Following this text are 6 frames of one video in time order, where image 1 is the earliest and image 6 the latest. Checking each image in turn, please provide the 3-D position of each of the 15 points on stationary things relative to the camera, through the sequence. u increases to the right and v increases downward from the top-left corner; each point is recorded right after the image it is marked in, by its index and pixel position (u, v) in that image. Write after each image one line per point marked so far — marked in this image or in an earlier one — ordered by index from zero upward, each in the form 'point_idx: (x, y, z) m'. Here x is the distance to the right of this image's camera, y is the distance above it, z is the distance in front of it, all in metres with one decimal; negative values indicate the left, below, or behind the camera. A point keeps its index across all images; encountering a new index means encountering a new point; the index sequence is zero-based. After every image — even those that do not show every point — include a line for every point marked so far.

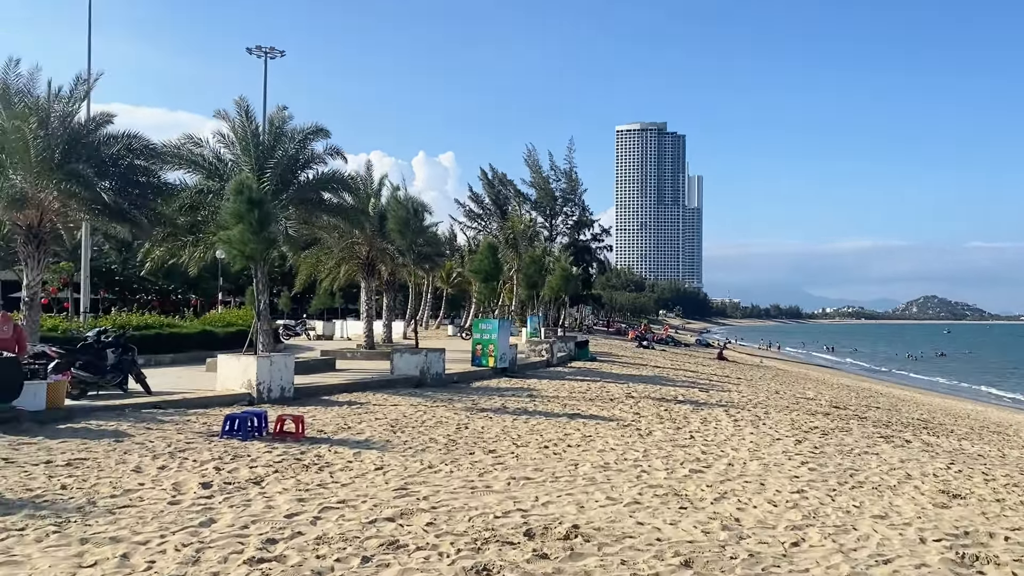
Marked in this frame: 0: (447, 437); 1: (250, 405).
0: (-0.8, -1.9, +11.4) m
1: (-4.0, -1.8, +13.7) m
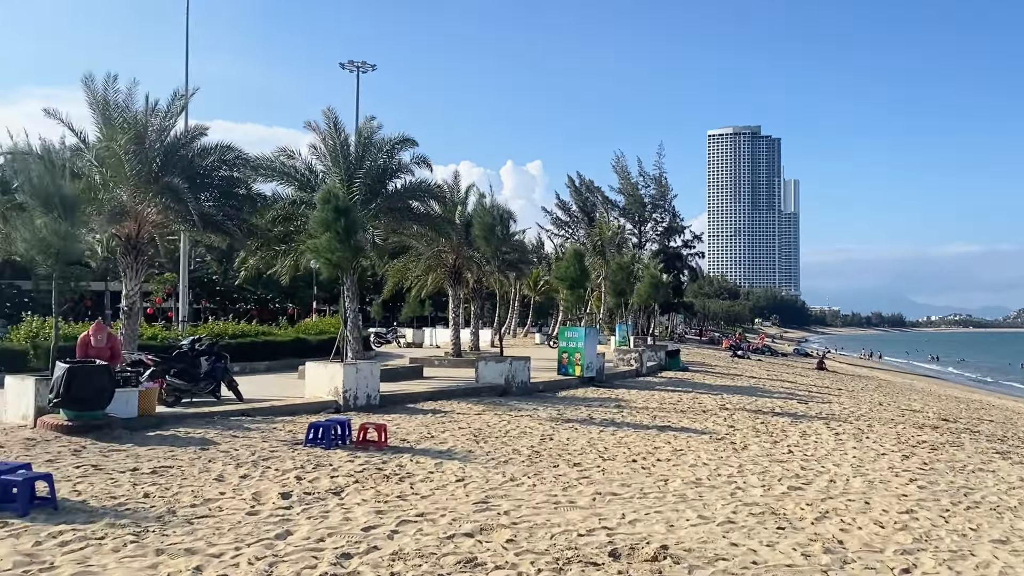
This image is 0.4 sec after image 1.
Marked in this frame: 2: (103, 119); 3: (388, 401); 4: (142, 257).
0: (+0.2, -2.0, +11.1) m
1: (-2.7, -1.9, +13.7) m
2: (-7.9, +3.3, +17.4) m
3: (-2.0, -1.9, +14.8) m
4: (-7.6, +0.6, +18.4) m
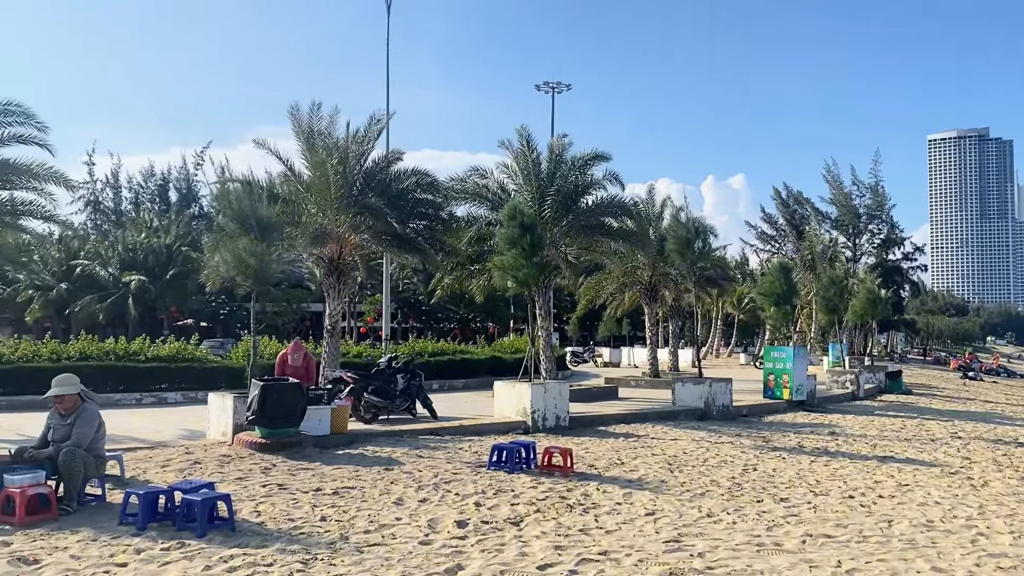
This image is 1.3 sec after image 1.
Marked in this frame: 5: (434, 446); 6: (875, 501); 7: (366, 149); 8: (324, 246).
0: (+2.5, -2.1, +10.1) m
1: (+0.2, -2.2, +13.3) m
2: (-4.1, +2.8, +18.2) m
3: (+1.1, -2.1, +14.3) m
4: (-3.6, +0.2, +19.0) m
5: (-1.0, -2.0, +11.1) m
6: (+3.8, -2.2, +9.4) m
7: (-3.0, +2.9, +18.6) m
8: (-3.9, +0.9, +18.5) m
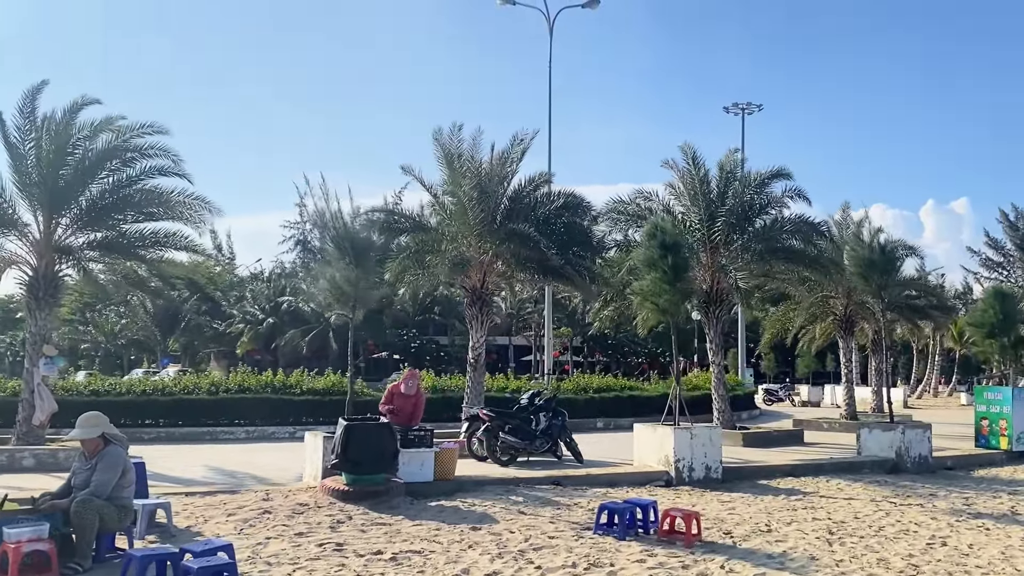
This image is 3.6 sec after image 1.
0: (+3.5, -2.4, +7.9) m
1: (+2.0, -2.5, +11.5) m
2: (-1.2, +2.2, +17.4) m
3: (+3.0, -2.5, +12.3) m
4: (-0.5, -0.4, +18.0) m
5: (+0.4, -2.3, +9.7) m
6: (+4.7, -2.4, +7.0) m
7: (-0.1, +2.3, +17.6) m
8: (-0.9, +0.3, +17.6) m
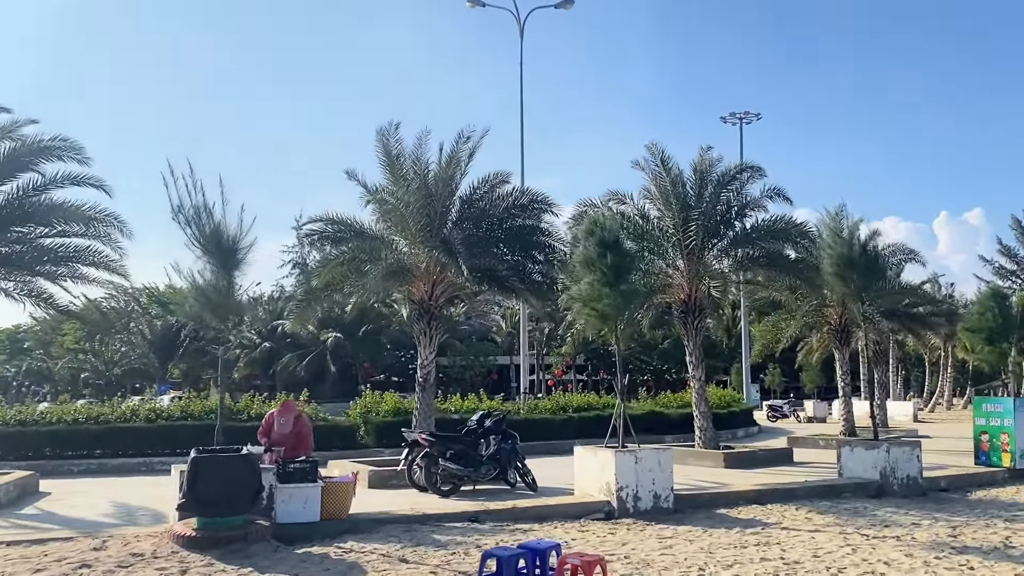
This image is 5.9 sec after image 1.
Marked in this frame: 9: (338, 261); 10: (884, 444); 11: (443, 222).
0: (+2.5, -2.3, +6.4) m
1: (+1.1, -2.6, +10.0) m
2: (-2.2, +2.0, +16.0) m
3: (+2.1, -2.6, +10.8) m
4: (-1.3, -0.6, +16.6) m
5: (-0.6, -2.3, +8.2) m
6: (+3.7, -2.3, +5.4) m
7: (-1.0, +2.0, +16.2) m
8: (-1.8, 0.0, +16.2) m
9: (-3.0, +0.5, +15.9) m
10: (+5.2, -2.2, +12.7) m
11: (-1.2, +1.1, +15.9) m
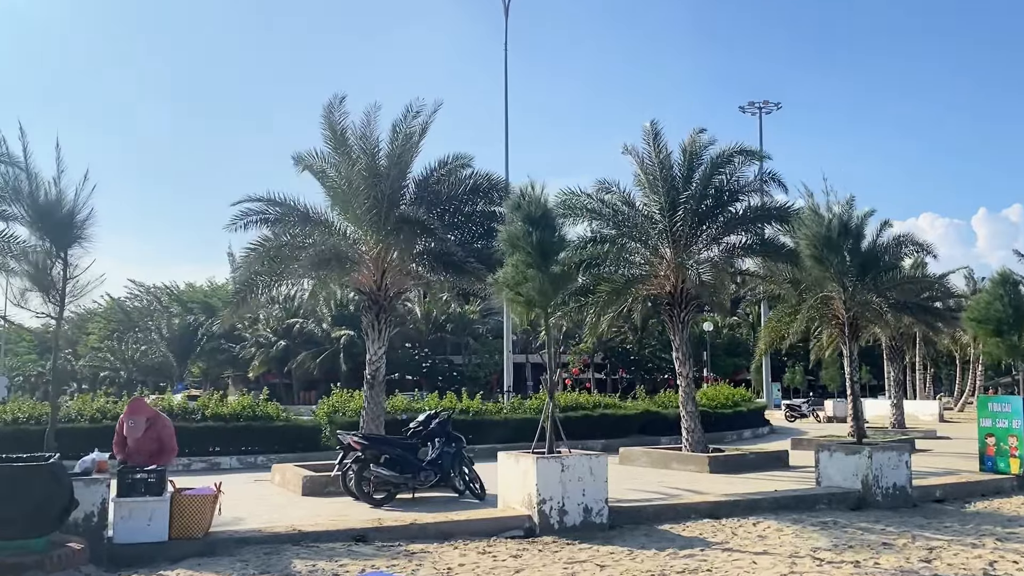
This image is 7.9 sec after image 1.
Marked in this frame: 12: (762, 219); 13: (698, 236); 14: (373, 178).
0: (+1.5, -2.1, +5.0) m
1: (+0.2, -2.4, +8.7) m
2: (-2.9, +2.2, +14.8) m
3: (+1.2, -2.4, +9.4) m
4: (-2.0, -0.5, +15.3) m
5: (-1.6, -2.1, +6.9) m
6: (+2.6, -2.1, +4.0) m
7: (-1.7, +2.2, +14.9) m
8: (-2.5, +0.2, +14.9) m
9: (-3.7, +0.7, +14.7) m
10: (+4.4, -2.0, +11.2) m
11: (-1.9, +1.3, +14.6) m
12: (+5.2, +1.4, +18.7) m
13: (+3.9, +1.1, +18.7) m
14: (-2.2, +1.7, +14.4) m
